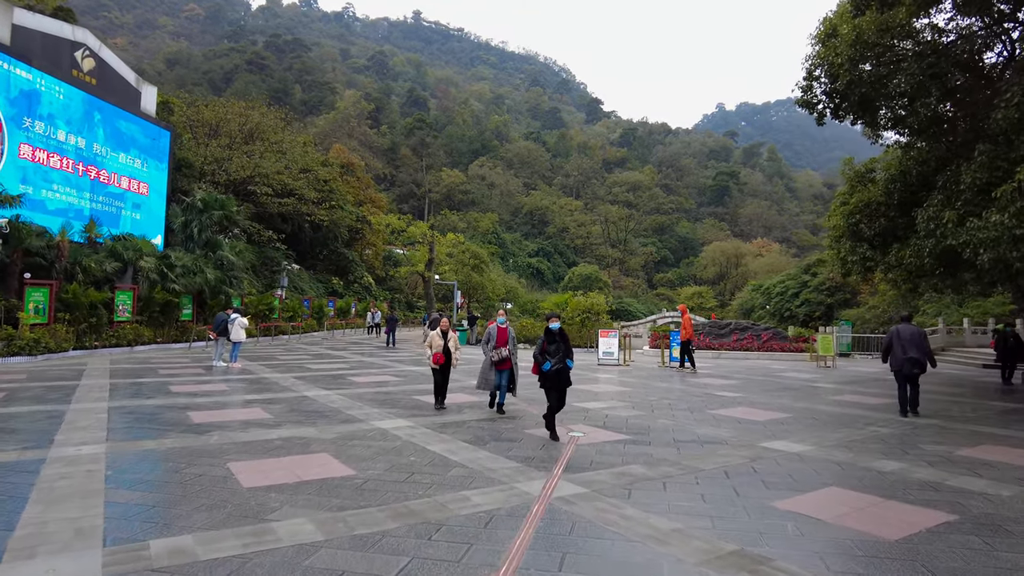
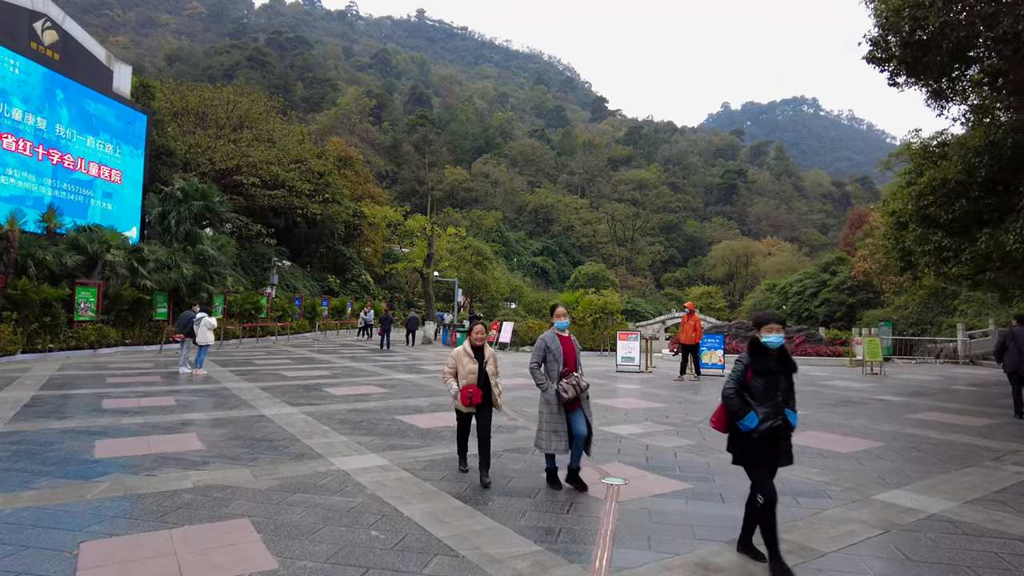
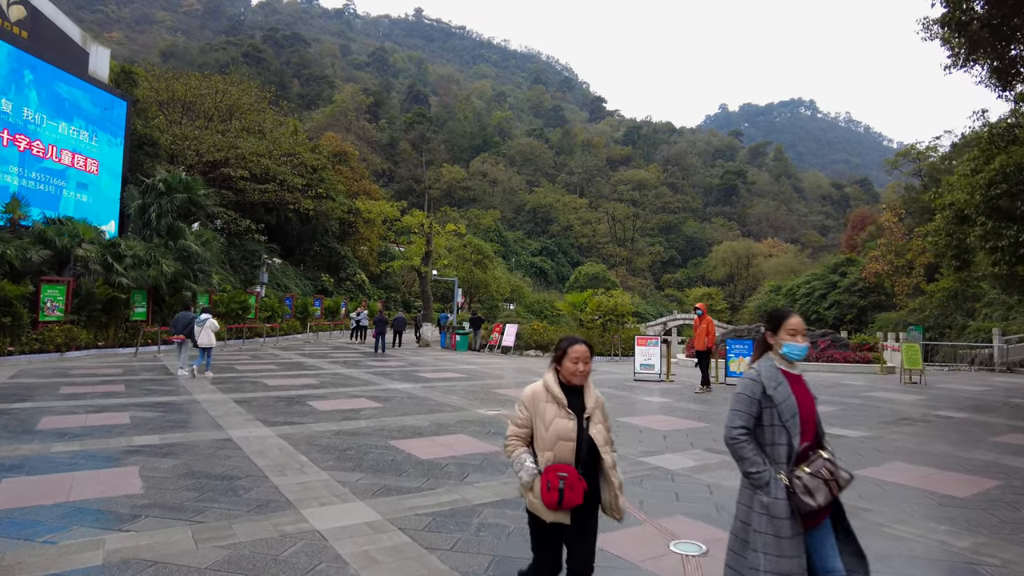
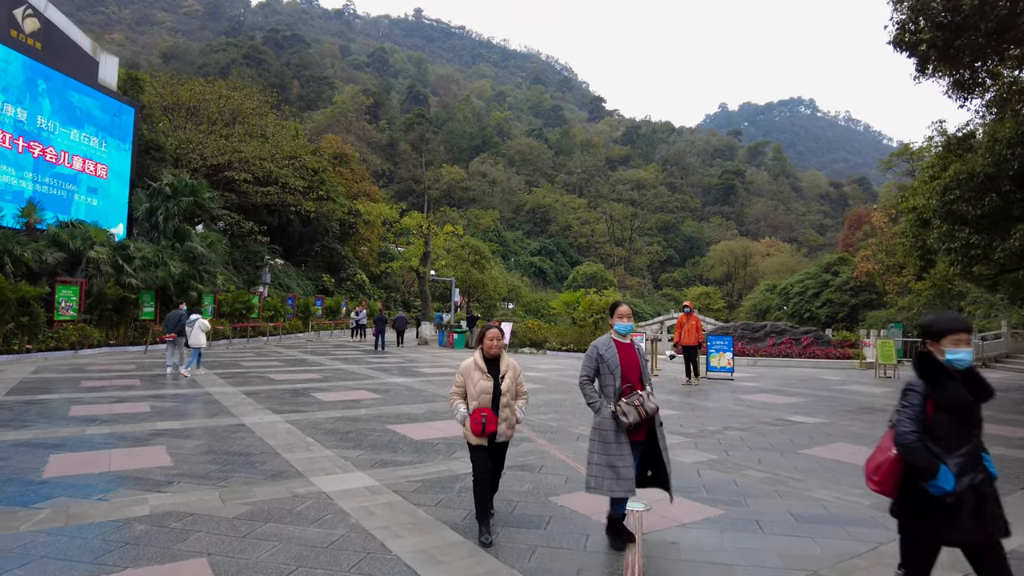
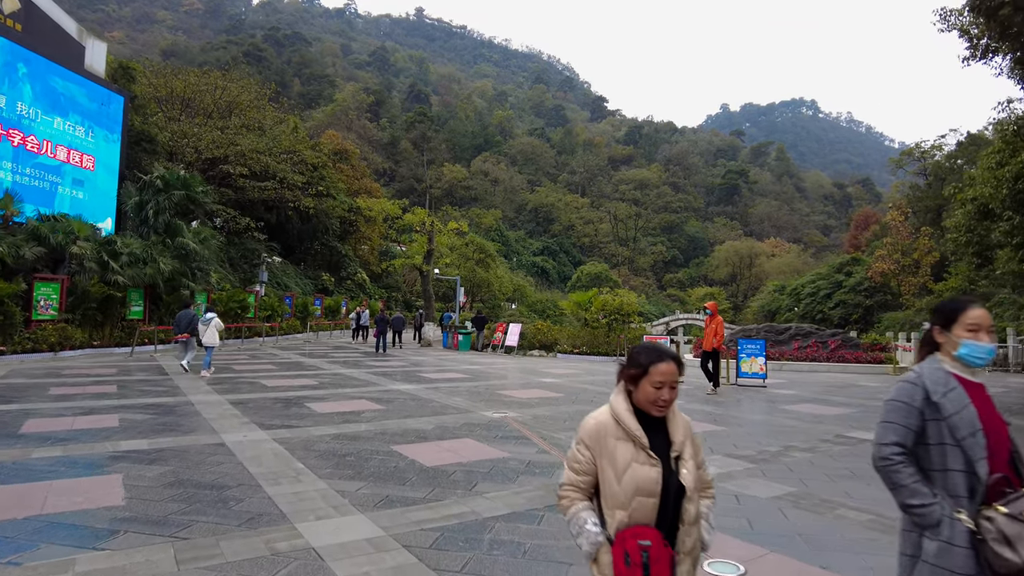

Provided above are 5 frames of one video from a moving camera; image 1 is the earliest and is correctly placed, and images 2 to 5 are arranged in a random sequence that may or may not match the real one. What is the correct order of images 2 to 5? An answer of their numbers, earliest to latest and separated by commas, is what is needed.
2, 4, 3, 5
